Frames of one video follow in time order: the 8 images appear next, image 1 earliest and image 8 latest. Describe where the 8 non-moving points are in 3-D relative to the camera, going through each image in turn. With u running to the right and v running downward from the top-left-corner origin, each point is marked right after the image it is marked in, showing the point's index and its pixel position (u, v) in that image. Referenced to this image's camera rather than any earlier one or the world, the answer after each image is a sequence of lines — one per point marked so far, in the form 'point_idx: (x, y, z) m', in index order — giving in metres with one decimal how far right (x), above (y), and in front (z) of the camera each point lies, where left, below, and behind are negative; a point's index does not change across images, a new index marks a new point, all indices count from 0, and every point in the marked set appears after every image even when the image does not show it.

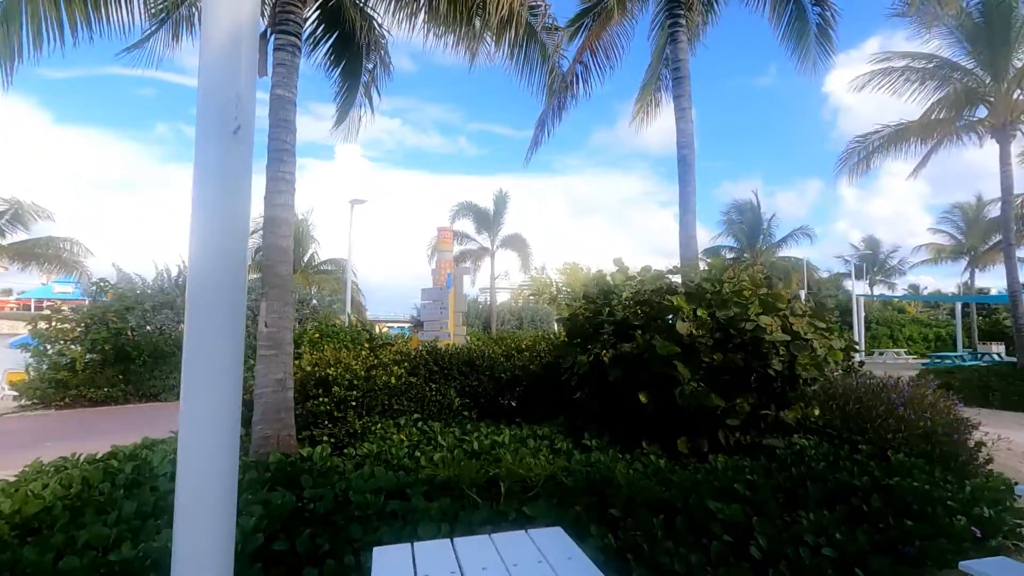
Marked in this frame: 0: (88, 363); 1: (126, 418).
0: (-9.4, -1.6, +11.9) m
1: (-7.4, -2.5, +10.4) m
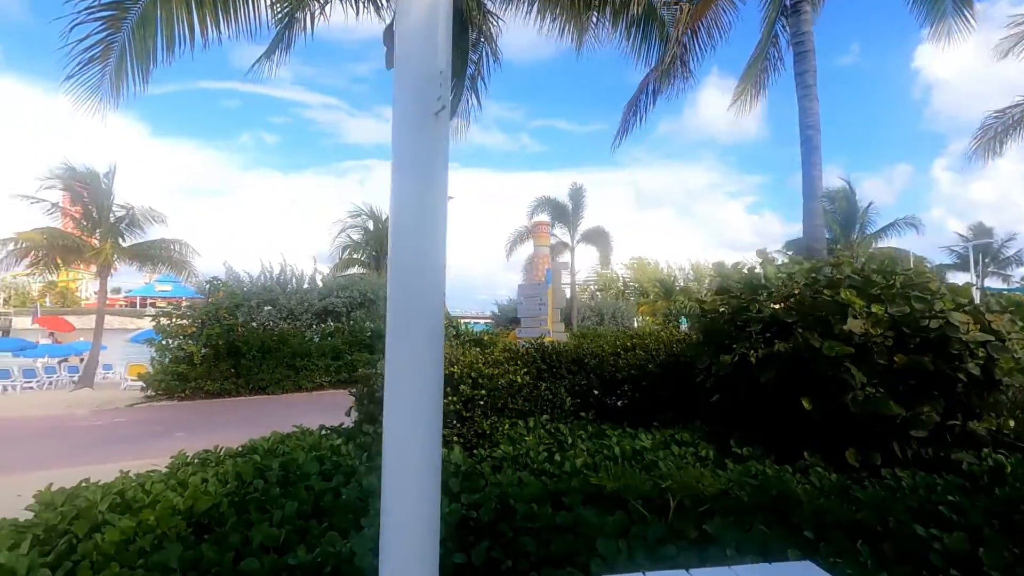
0: (-7.2, -1.6, +12.6) m
1: (-5.4, -2.5, +10.8) m
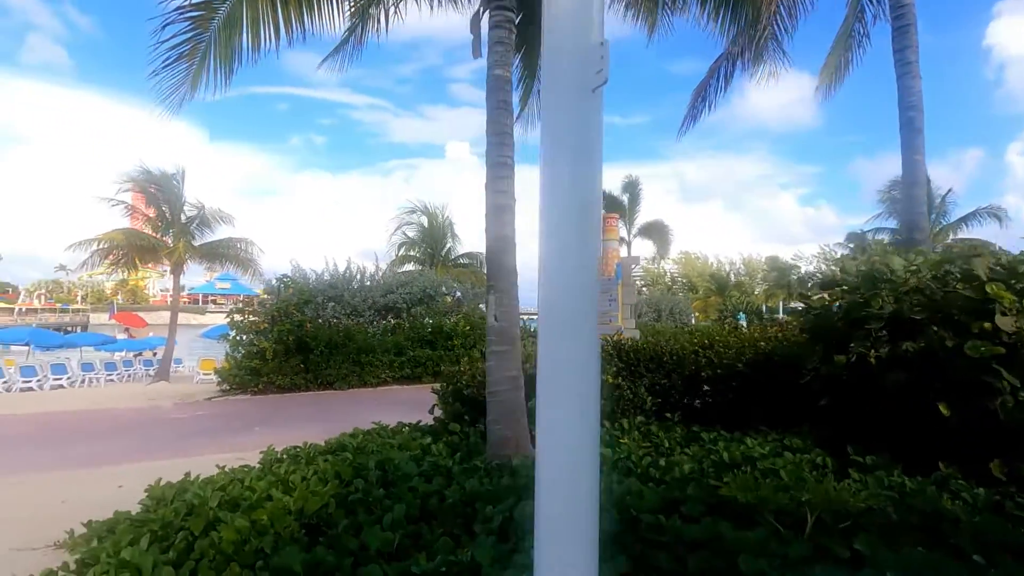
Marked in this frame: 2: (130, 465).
0: (-5.7, -1.5, +12.9) m
1: (-4.0, -2.4, +11.0) m
2: (-5.0, -2.3, +7.0) m
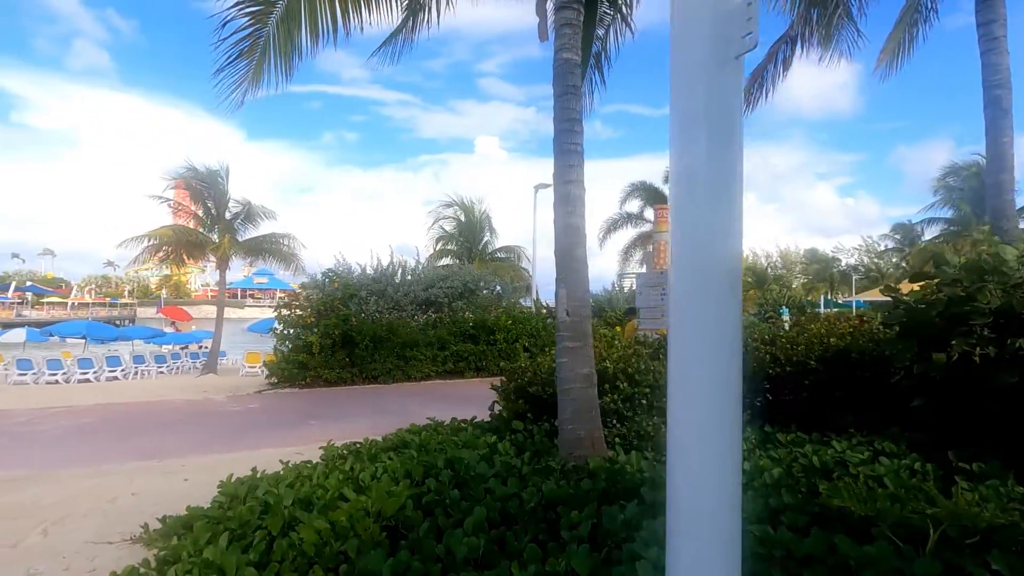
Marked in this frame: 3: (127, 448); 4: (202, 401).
0: (-4.6, -1.4, +13.0) m
1: (-3.1, -2.3, +11.0) m
2: (-4.2, -2.2, +7.1) m
3: (-5.3, -2.2, +7.4) m
4: (-6.4, -2.3, +11.0) m
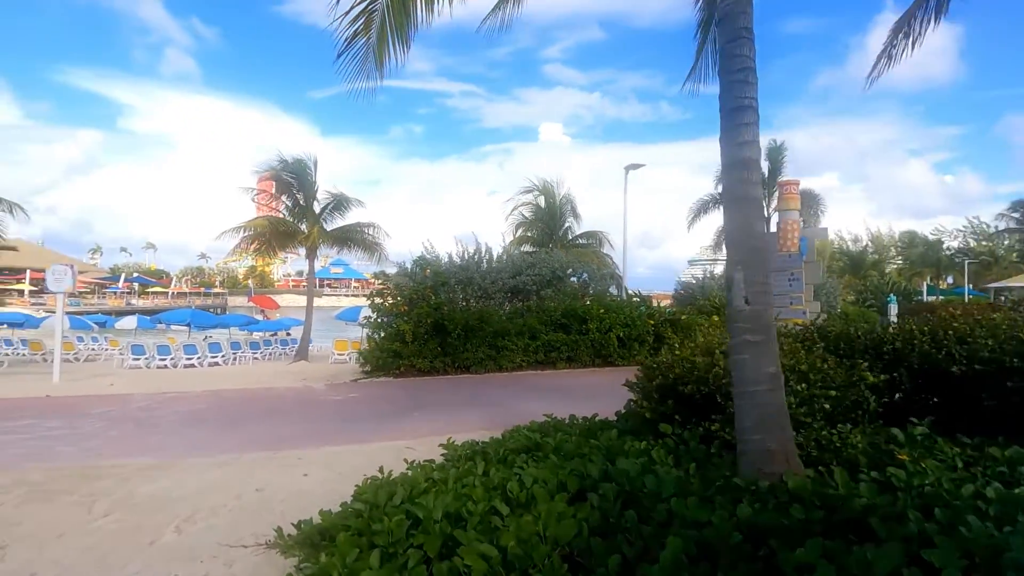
0: (-2.3, -1.1, +12.8) m
1: (-1.0, -2.1, +10.7) m
2: (-2.6, -2.1, +6.9) m
3: (-3.7, -2.0, +7.4) m
4: (-4.3, -2.1, +11.1) m
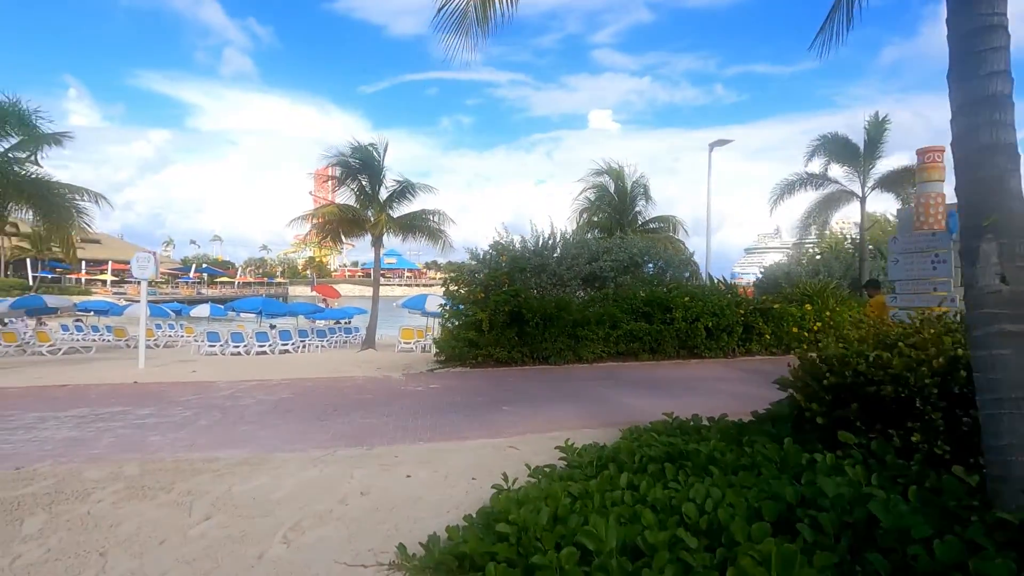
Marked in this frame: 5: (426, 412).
0: (-0.5, -0.8, +12.2) m
1: (+0.6, -1.8, +10.0) m
2: (-1.3, -1.9, +6.4) m
3: (-2.3, -1.8, +7.0) m
4: (-2.6, -1.8, +10.7) m
5: (-1.3, -1.8, +7.8) m
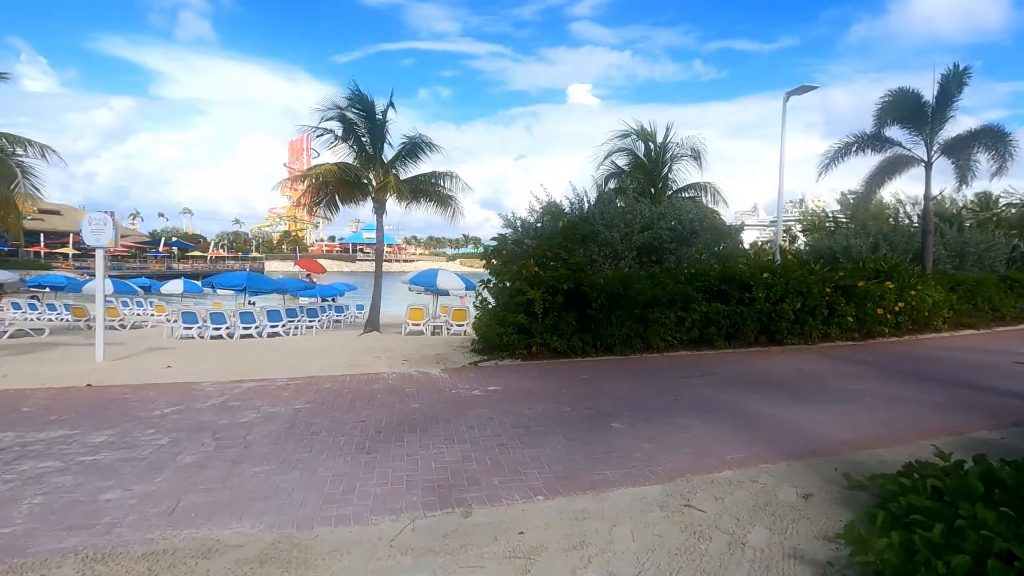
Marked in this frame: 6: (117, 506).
0: (+0.6, -0.3, +9.8) m
1: (+1.8, -1.4, +7.7) m
2: (0.0, -1.6, +4.1) m
3: (-1.1, -1.6, +4.6) m
4: (-1.5, -1.4, +8.3) m
5: (0.0, -1.5, +5.5) m
6: (-2.9, -1.6, +3.9) m
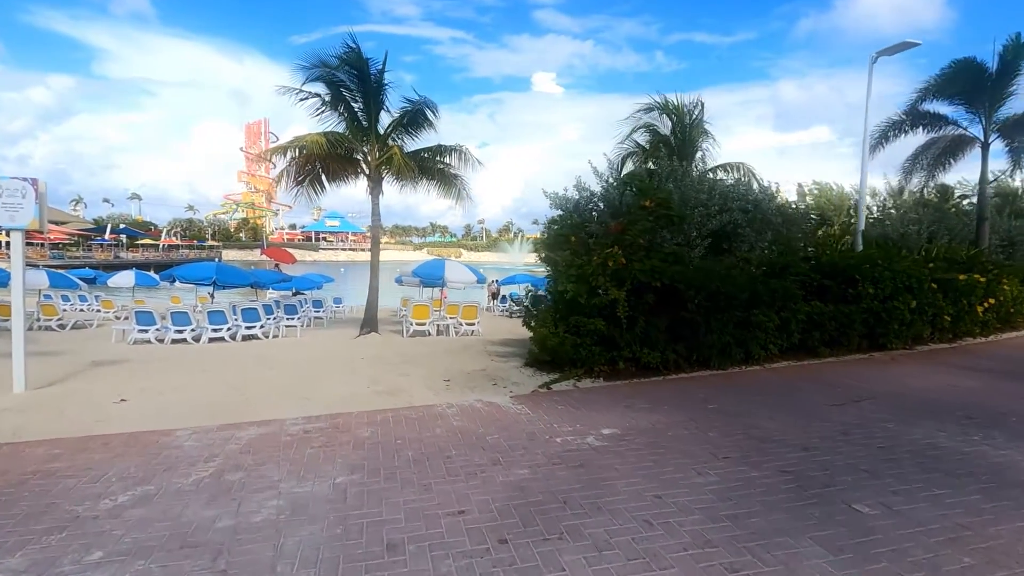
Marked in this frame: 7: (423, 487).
0: (+1.7, -0.2, +7.6) m
1: (+3.0, -1.4, +5.6) m
2: (+1.4, -1.7, +1.8) m
3: (+0.4, -1.6, +2.3) m
4: (-0.3, -1.4, +6.0) m
5: (+1.3, -1.6, +3.3) m
6: (-1.4, -1.7, +1.5) m
7: (-0.7, -1.5, +4.0) m
